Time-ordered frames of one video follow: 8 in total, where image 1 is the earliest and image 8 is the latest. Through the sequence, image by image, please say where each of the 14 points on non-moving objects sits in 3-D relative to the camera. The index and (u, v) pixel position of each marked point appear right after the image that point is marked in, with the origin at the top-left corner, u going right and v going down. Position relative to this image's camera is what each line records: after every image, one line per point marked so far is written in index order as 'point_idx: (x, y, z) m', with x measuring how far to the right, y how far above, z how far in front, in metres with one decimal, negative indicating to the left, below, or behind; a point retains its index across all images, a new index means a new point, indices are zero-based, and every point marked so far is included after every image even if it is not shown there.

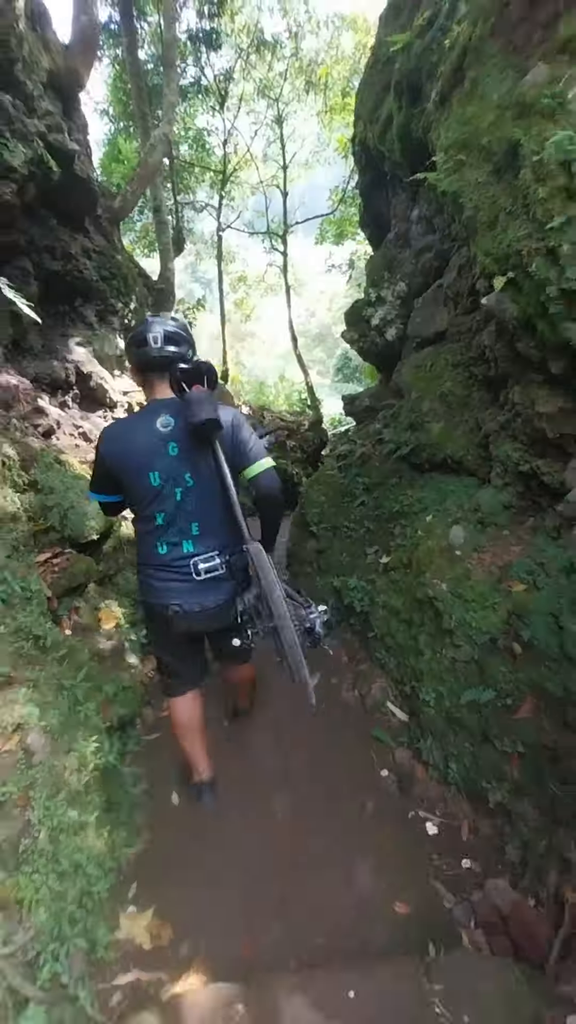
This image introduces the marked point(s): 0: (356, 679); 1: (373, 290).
0: (+0.6, -1.5, +4.4) m
1: (+1.0, +2.6, +5.8) m
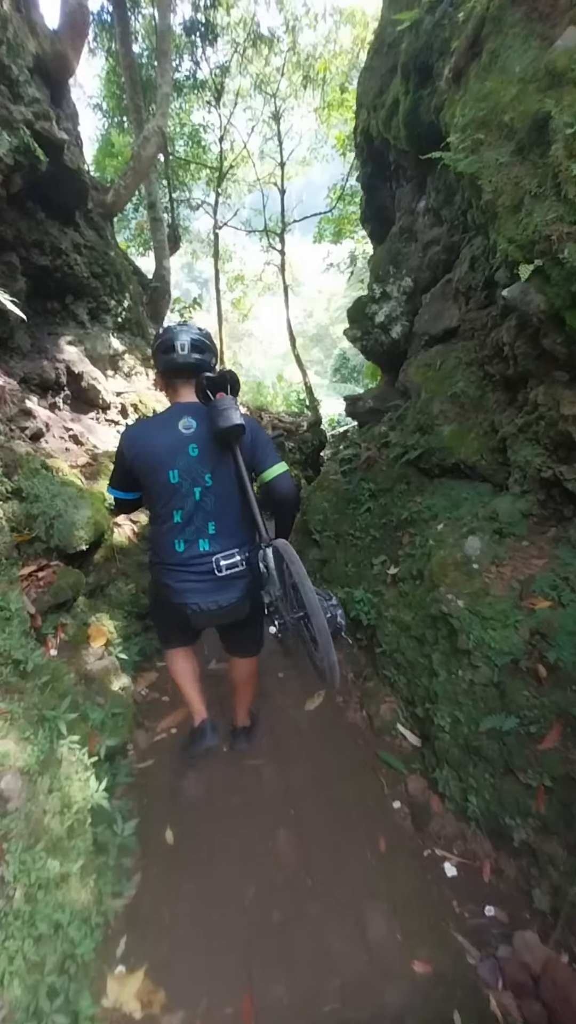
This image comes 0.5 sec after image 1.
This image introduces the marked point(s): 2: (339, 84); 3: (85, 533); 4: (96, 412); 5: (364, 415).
0: (+0.6, -1.6, +4.2) m
1: (+1.0, +2.6, +5.5) m
2: (+1.6, +13.4, +15.5) m
3: (-1.8, -0.2, +4.3) m
4: (-2.7, +1.4, +6.9) m
5: (+0.9, +1.2, +6.2) m
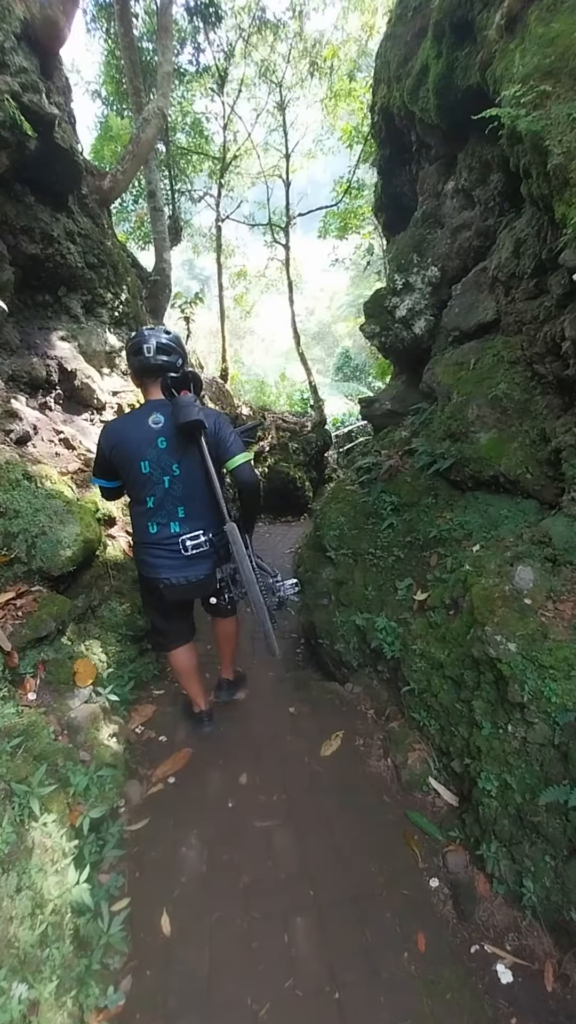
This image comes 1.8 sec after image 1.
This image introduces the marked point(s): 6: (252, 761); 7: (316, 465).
0: (+0.8, -1.7, +3.7) m
1: (+1.1, +2.4, +5.0) m
2: (+1.7, +13.3, +15.0) m
3: (-1.7, -0.3, +3.8) m
4: (-2.6, +1.3, +6.4) m
5: (+1.1, +1.1, +5.7) m
6: (-0.3, -1.9, +3.7) m
7: (+0.7, +1.3, +13.7) m
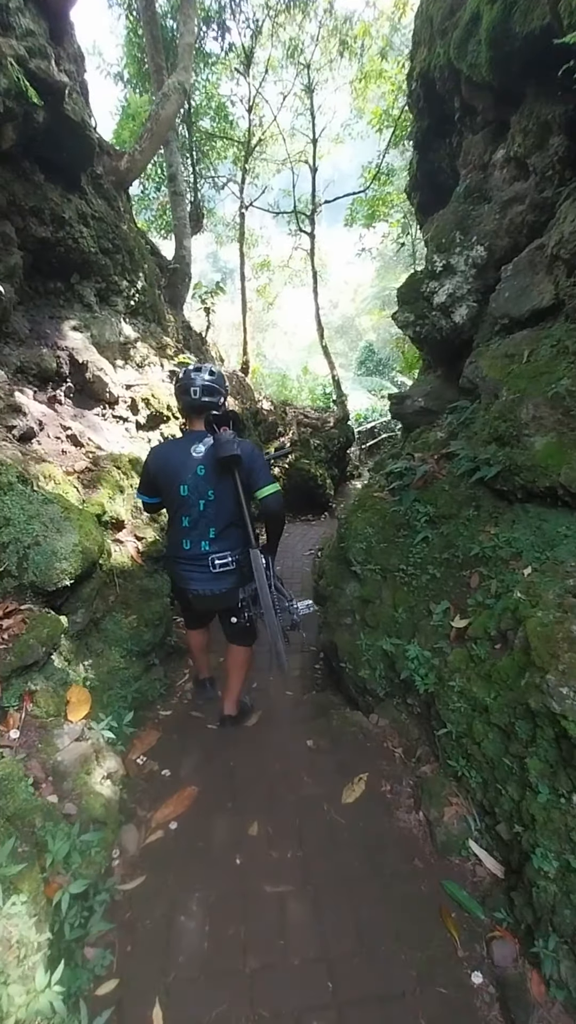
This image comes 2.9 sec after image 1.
0: (+0.9, -1.8, +3.2) m
1: (+1.4, +2.3, +4.5) m
2: (+2.6, +13.3, +14.3) m
3: (-1.5, -0.4, +3.4) m
4: (-2.3, +1.3, +6.1) m
5: (+1.3, +1.0, +5.2) m
6: (-0.2, -2.0, +3.3) m
7: (+1.3, +1.3, +13.2) m
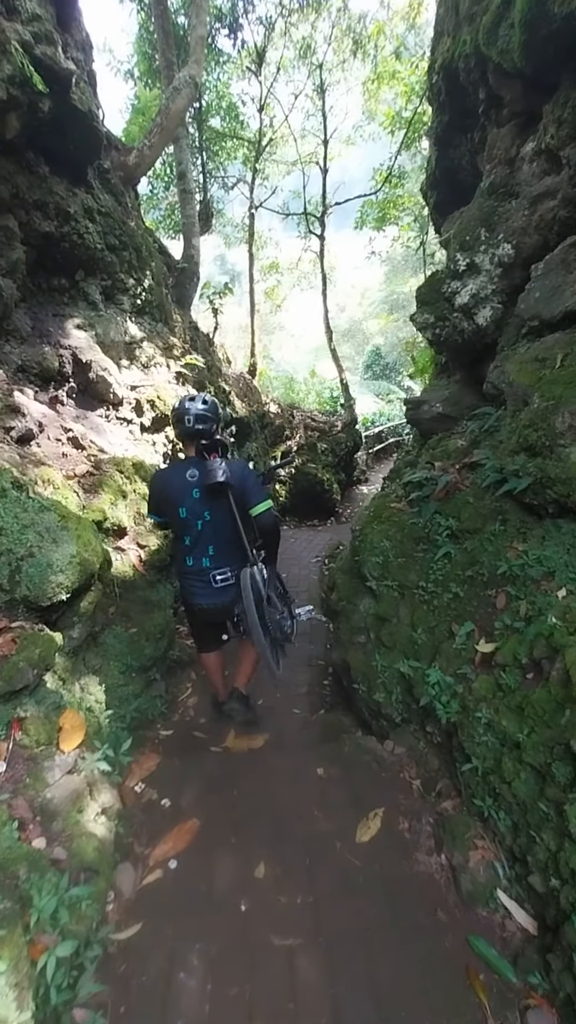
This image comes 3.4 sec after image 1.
0: (+0.9, -1.9, +2.9) m
1: (+1.5, +2.2, +4.3) m
2: (+2.9, +13.1, +14.1) m
3: (-1.4, -0.4, +3.2) m
4: (-2.2, +1.2, +5.8) m
5: (+1.4, +0.9, +4.9) m
6: (-0.1, -2.0, +3.0) m
7: (+1.5, +1.2, +12.9) m
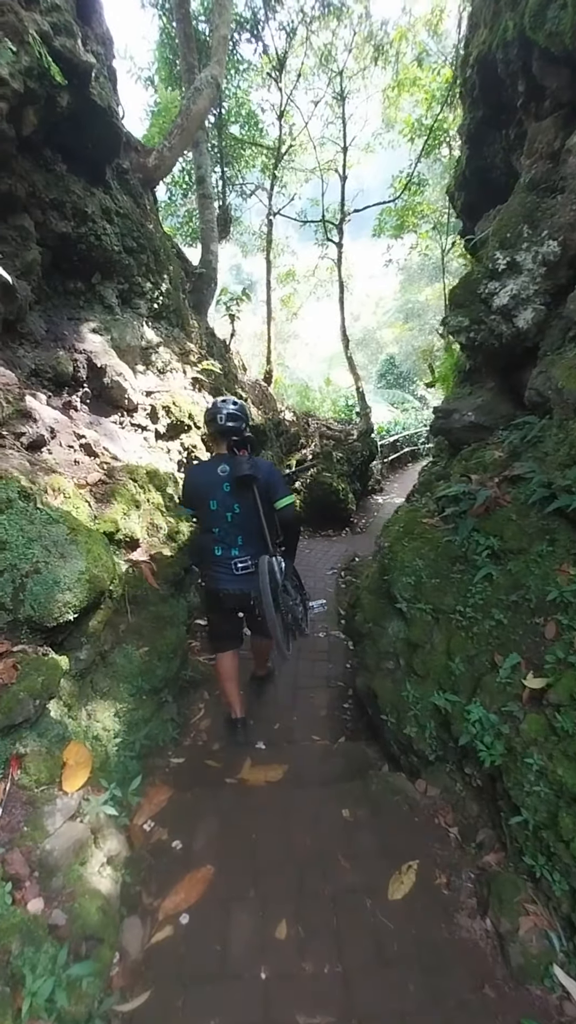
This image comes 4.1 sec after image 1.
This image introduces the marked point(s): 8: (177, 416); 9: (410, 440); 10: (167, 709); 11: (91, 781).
0: (+1.1, -2.0, +2.6) m
1: (+1.7, +2.1, +4.0) m
2: (+3.5, +12.8, +14.0) m
3: (-1.3, -0.5, +2.9) m
4: (-1.9, +1.1, +5.6) m
5: (+1.6, +0.7, +4.6) m
6: (0.0, -2.1, +2.7) m
7: (+1.9, +0.9, +12.6) m
8: (-1.4, +1.2, +6.3) m
9: (+4.4, +2.6, +17.9) m
10: (-1.0, -1.6, +4.1) m
11: (-1.1, -1.4, +2.6) m
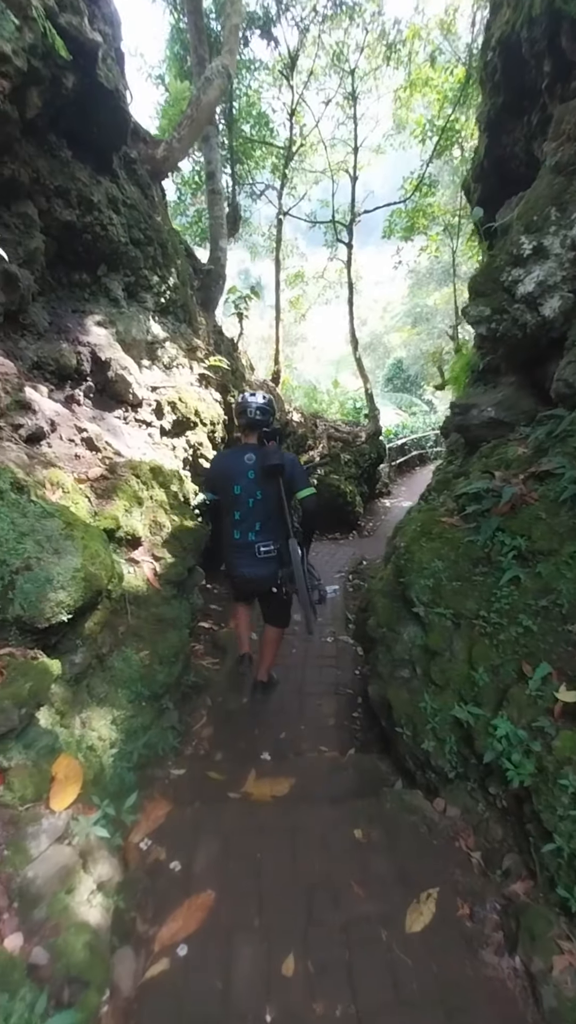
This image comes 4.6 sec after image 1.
0: (+1.1, -2.0, +2.4) m
1: (+1.8, +2.1, +3.8) m
2: (+3.8, +12.7, +13.8) m
3: (-1.2, -0.5, +2.7) m
4: (-1.8, +1.1, +5.4) m
5: (+1.7, +0.7, +4.4) m
6: (+0.1, -2.1, +2.5) m
7: (+2.1, +0.8, +12.4) m
8: (-1.3, +1.2, +6.1) m
9: (+4.6, +2.5, +17.7) m
10: (-0.9, -1.6, +3.9) m
11: (-1.0, -1.4, +2.4) m
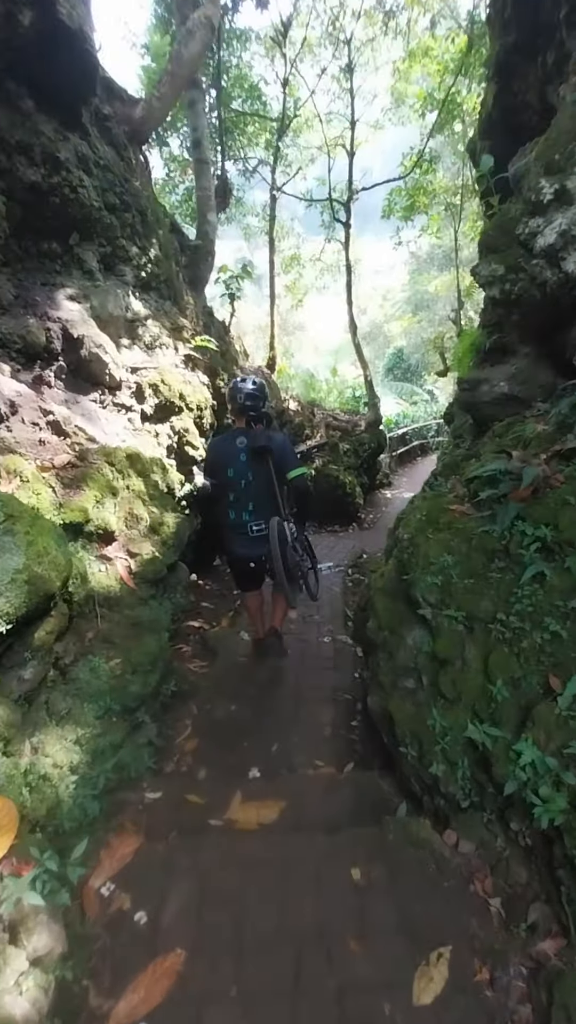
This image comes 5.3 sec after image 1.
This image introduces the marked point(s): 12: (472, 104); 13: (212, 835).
0: (+1.0, -1.9, +1.9) m
1: (+1.7, +2.2, +3.3) m
2: (+3.6, +13.0, +13.2) m
3: (-1.3, -0.4, +2.3) m
4: (-1.9, +1.2, +5.0) m
5: (+1.6, +0.8, +3.9) m
6: (0.0, -2.0, +2.1) m
7: (+2.0, +1.0, +11.9) m
8: (-1.4, +1.3, +5.7) m
9: (+4.5, +2.8, +17.2) m
10: (-1.0, -1.5, +3.4) m
11: (-1.1, -1.3, +2.0) m
12: (+5.0, +11.2, +13.5) m
13: (-0.4, -1.9, +2.9) m
